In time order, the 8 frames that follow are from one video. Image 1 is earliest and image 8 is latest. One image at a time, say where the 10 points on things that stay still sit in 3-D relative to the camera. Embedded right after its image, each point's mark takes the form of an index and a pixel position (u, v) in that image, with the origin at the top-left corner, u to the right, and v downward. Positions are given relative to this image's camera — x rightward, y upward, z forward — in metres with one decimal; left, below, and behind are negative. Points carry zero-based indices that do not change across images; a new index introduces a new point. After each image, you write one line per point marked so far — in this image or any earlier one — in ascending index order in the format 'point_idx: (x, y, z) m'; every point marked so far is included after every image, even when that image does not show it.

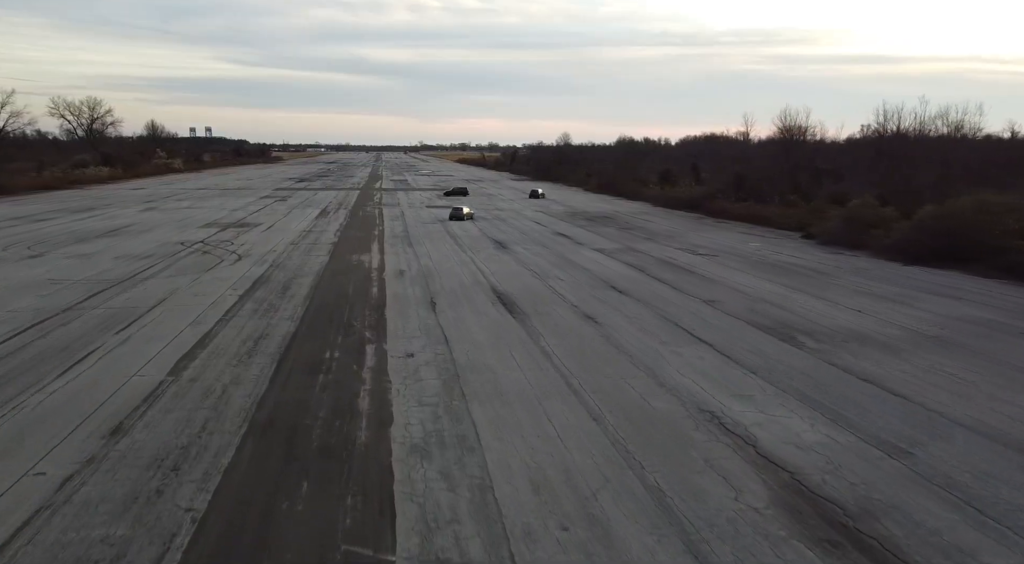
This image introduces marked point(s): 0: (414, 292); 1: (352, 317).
0: (-2.6, -0.3, +19.4) m
1: (-3.5, -0.8, +16.3) m
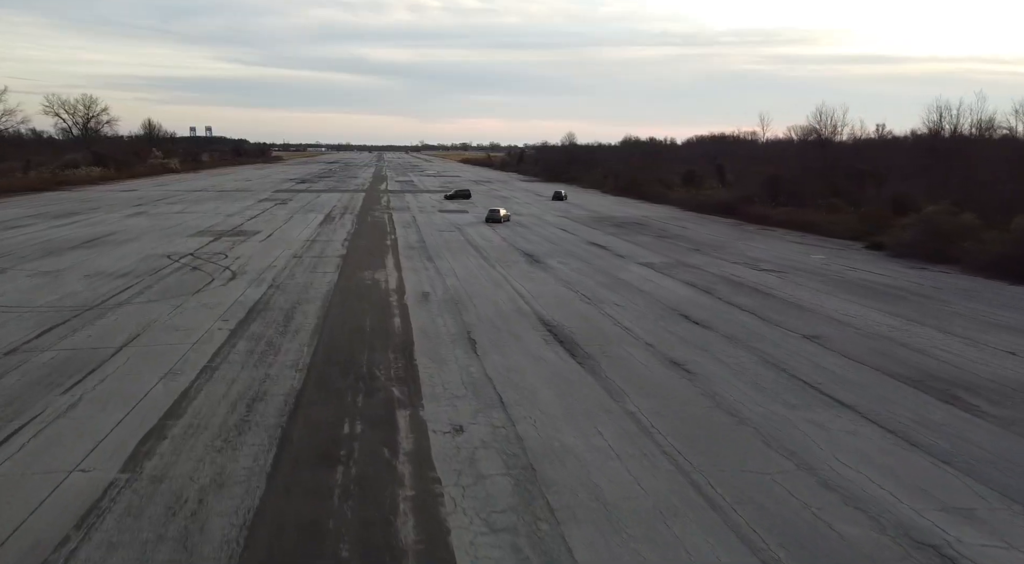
0: (-1.4, -0.9, +15.8) m
1: (-2.4, -1.4, +12.7) m
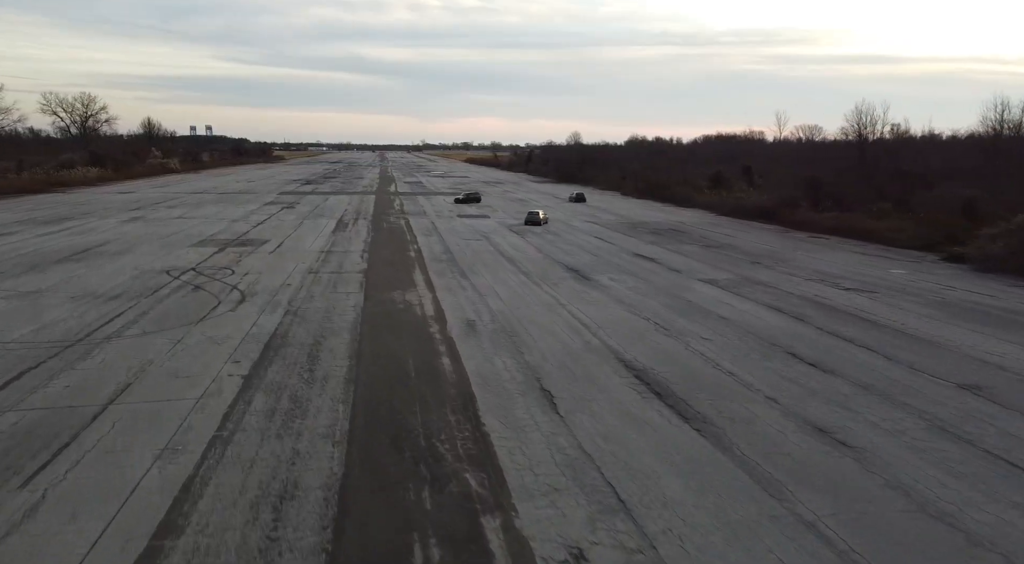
0: (-0.1, -1.5, +12.9) m
1: (-1.0, -2.0, +9.8) m
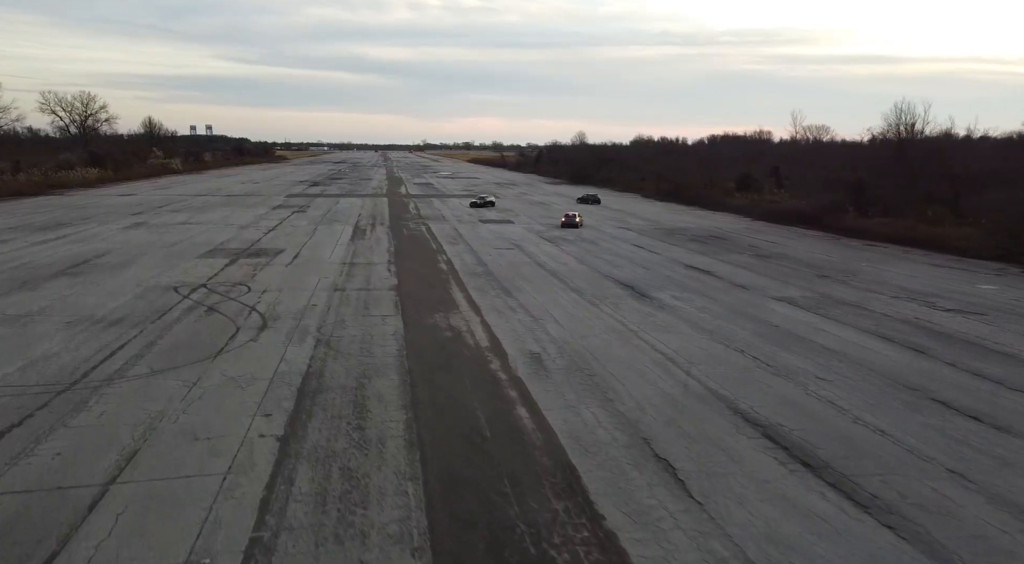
0: (+1.2, -2.0, +10.4) m
1: (+0.3, -2.5, +7.3) m
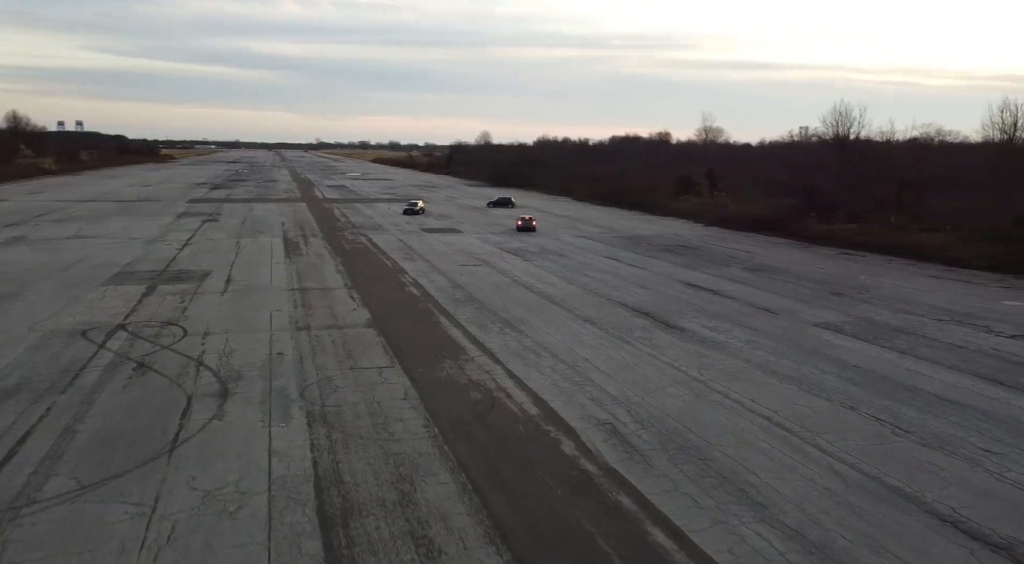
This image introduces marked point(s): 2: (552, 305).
0: (+2.6, -2.6, +7.3) m
1: (+2.1, -3.2, +4.1) m
2: (+1.0, -0.6, +19.2) m
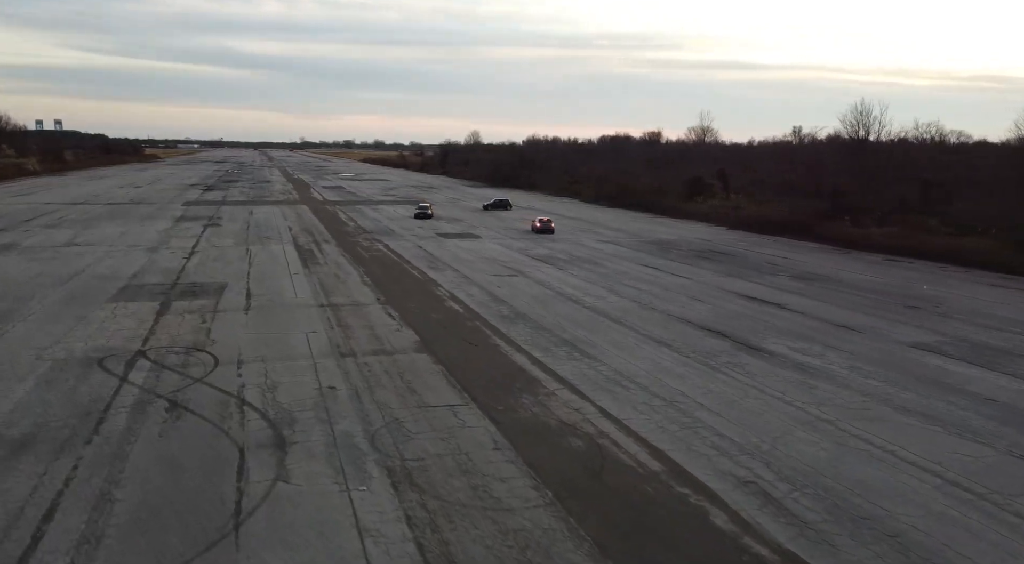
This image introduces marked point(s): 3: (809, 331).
0: (+4.2, -3.0, +5.6) m
1: (+3.7, -3.6, +2.4) m
2: (+2.3, -1.0, +17.5) m
3: (+6.7, -1.1, +16.9) m
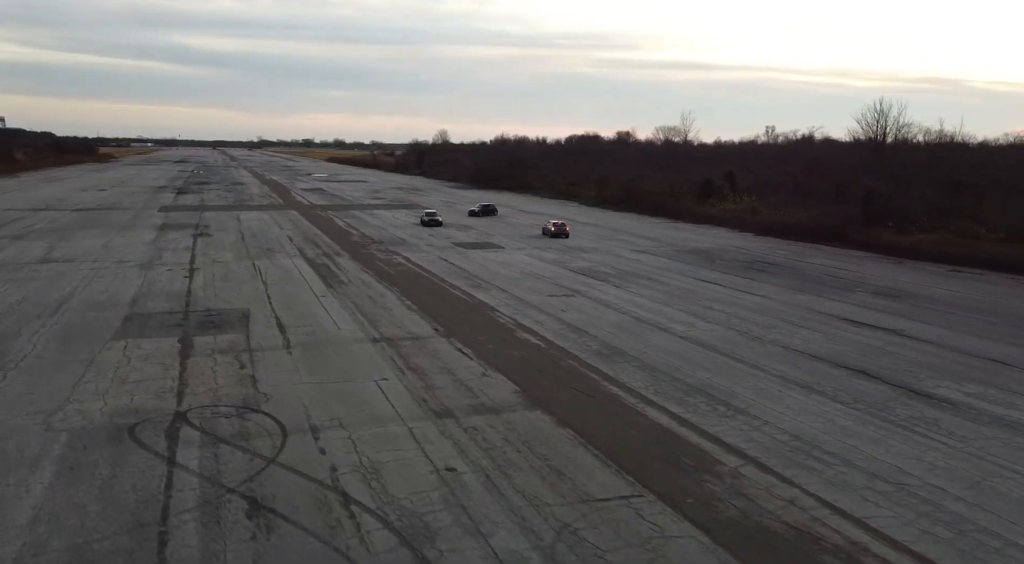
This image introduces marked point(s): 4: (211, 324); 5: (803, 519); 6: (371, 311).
0: (+6.7, -3.6, +3.0) m
1: (+6.4, -4.2, -0.2) m
2: (+4.3, -1.5, +14.8) m
3: (+8.7, -1.7, +14.4) m
4: (-7.1, -0.9, +17.6) m
5: (+3.3, -2.7, +8.2) m
6: (-3.6, -0.7, +19.0) m
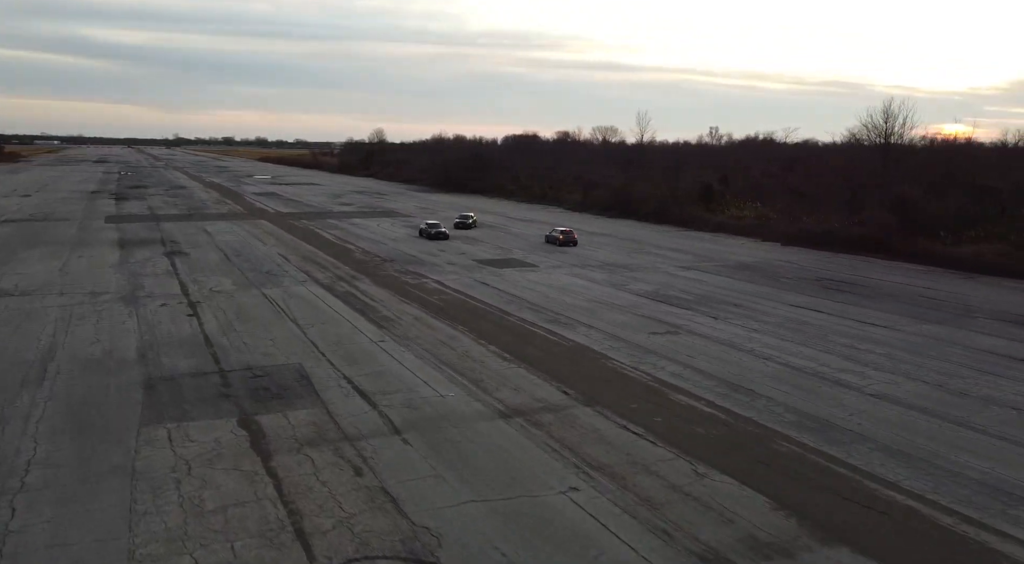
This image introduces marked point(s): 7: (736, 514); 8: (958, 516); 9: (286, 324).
0: (+10.8, -4.4, 0.0) m
1: (+10.8, -5.0, -3.2) m
2: (+7.3, -2.4, +11.5) m
3: (+11.7, -2.4, +11.5) m
4: (-4.3, -1.9, +13.3) m
5: (+6.8, -3.5, +4.9) m
6: (-1.0, -1.7, +15.0) m
7: (+2.7, -2.8, +8.9) m
8: (+5.4, -2.8, +8.9) m
9: (-5.6, -1.0, +18.5) m
